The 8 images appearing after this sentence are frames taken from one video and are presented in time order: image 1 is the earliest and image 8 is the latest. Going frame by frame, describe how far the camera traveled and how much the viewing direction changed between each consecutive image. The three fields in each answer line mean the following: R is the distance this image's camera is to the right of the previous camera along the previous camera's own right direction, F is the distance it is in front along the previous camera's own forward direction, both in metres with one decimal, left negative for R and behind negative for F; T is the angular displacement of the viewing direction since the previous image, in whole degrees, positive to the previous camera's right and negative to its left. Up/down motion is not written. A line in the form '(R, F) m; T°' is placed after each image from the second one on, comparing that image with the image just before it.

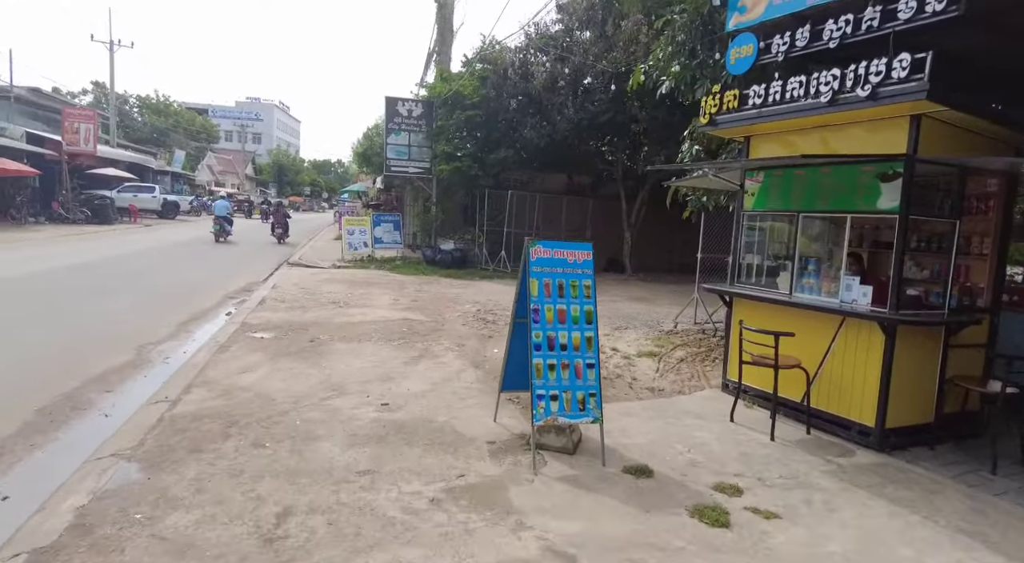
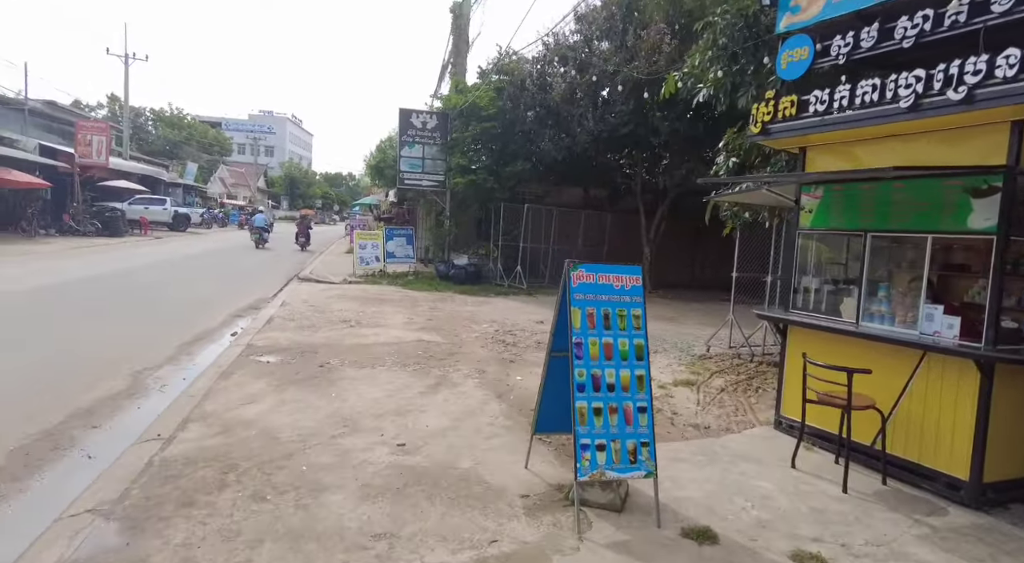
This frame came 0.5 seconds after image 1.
(-0.2, +0.5) m; -1°
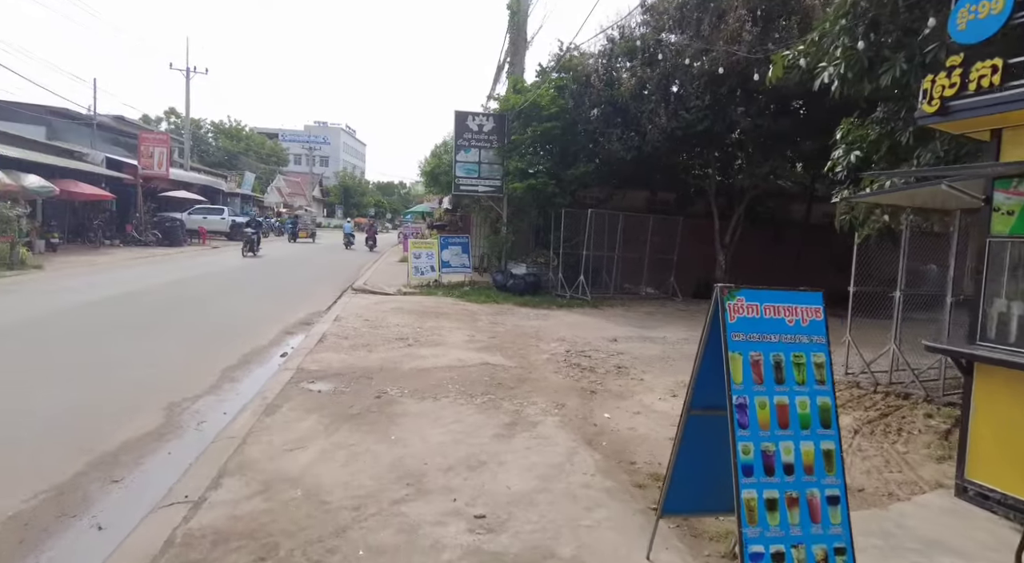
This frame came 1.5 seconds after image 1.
(-0.4, +1.0) m; -5°
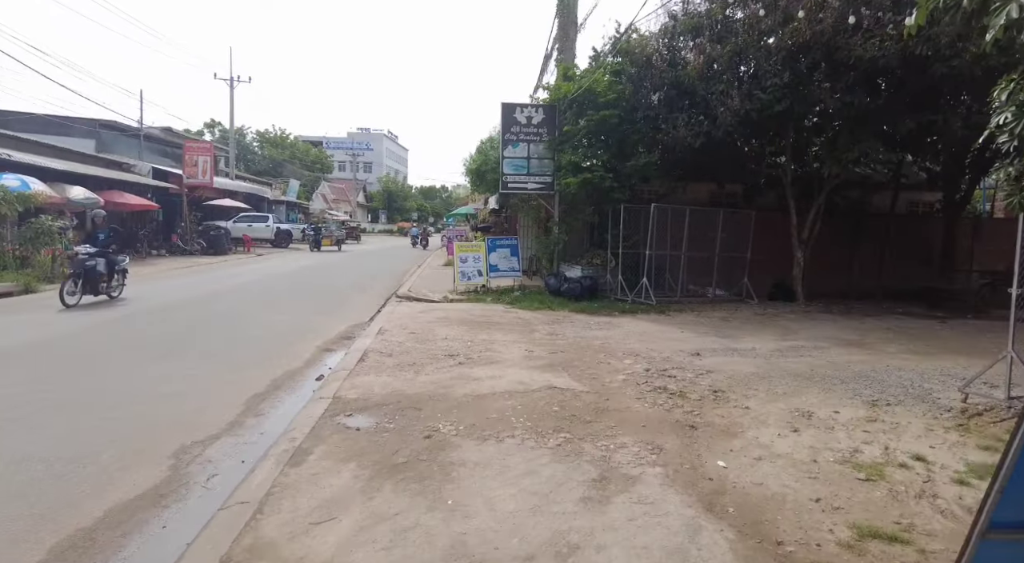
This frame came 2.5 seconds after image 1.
(-0.3, +1.2) m; -4°
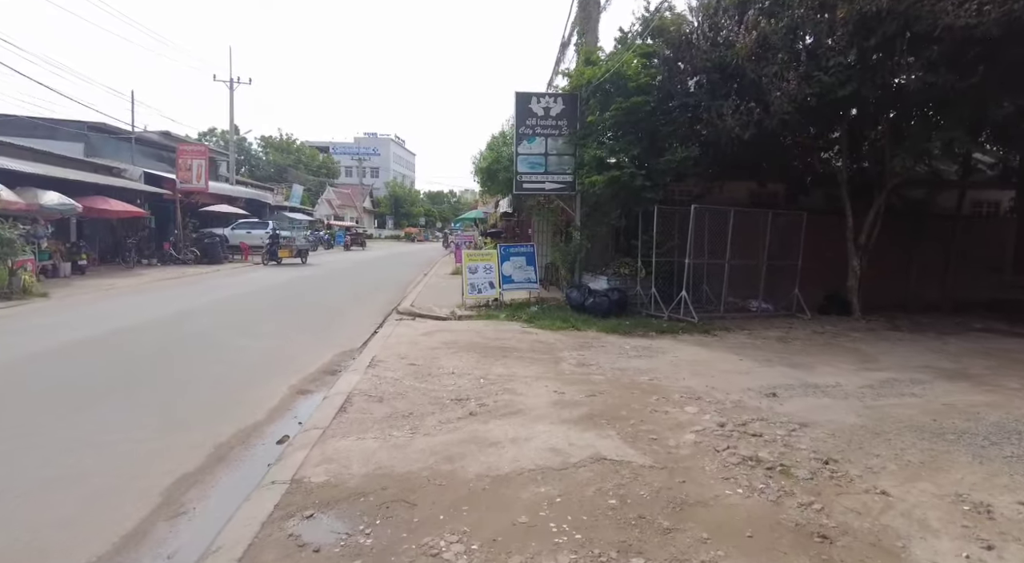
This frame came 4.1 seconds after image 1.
(-0.2, +1.7) m; -1°
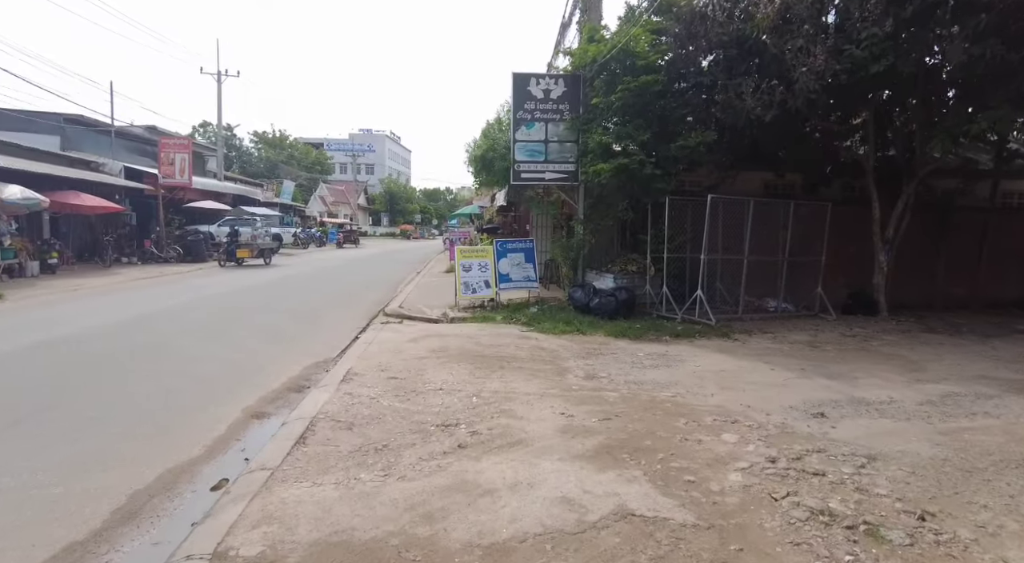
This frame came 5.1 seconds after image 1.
(0.0, +1.1) m; 0°
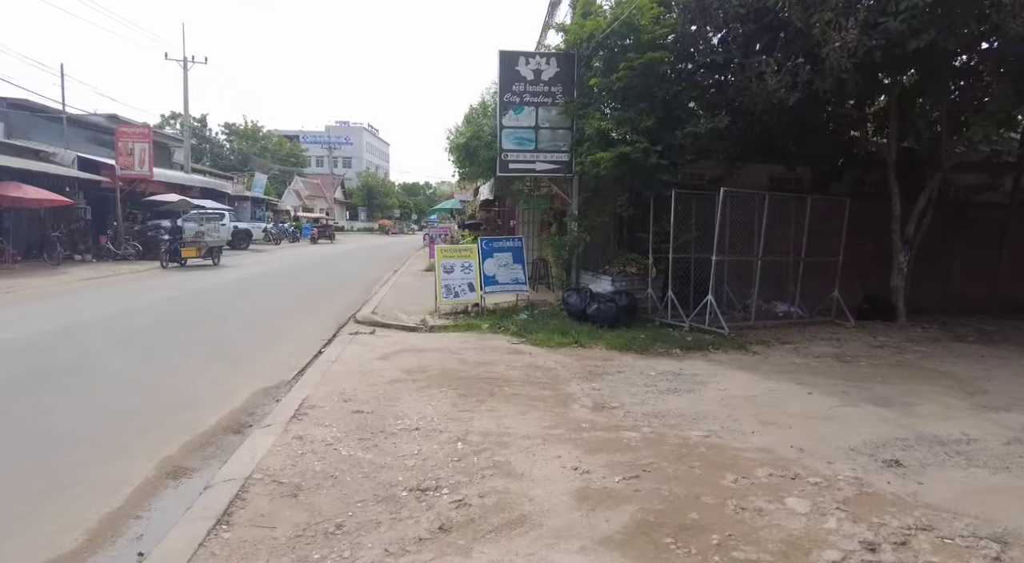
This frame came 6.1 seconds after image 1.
(-0.1, +1.2) m; +2°
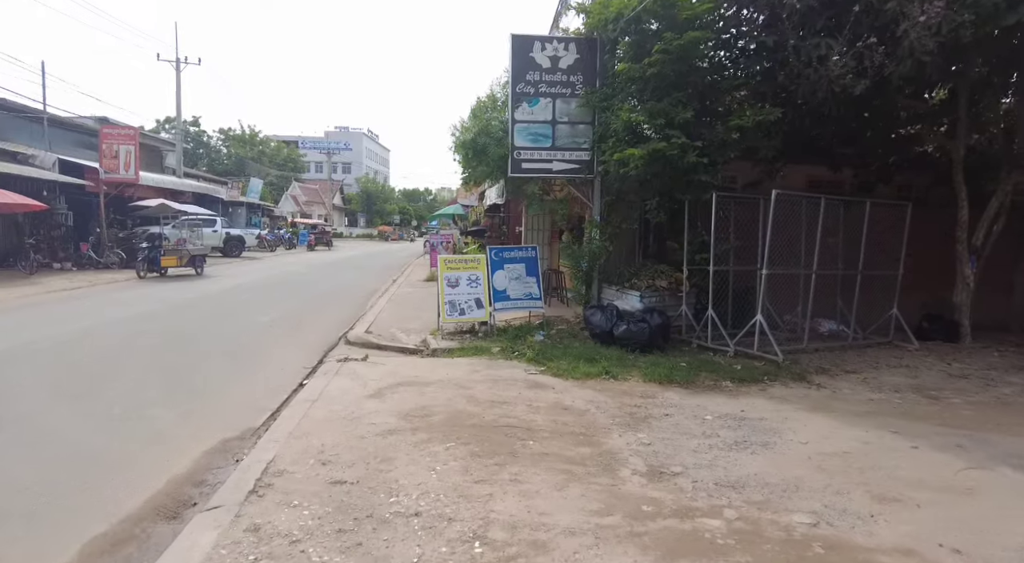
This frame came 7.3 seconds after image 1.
(-0.2, +1.3) m; 0°
